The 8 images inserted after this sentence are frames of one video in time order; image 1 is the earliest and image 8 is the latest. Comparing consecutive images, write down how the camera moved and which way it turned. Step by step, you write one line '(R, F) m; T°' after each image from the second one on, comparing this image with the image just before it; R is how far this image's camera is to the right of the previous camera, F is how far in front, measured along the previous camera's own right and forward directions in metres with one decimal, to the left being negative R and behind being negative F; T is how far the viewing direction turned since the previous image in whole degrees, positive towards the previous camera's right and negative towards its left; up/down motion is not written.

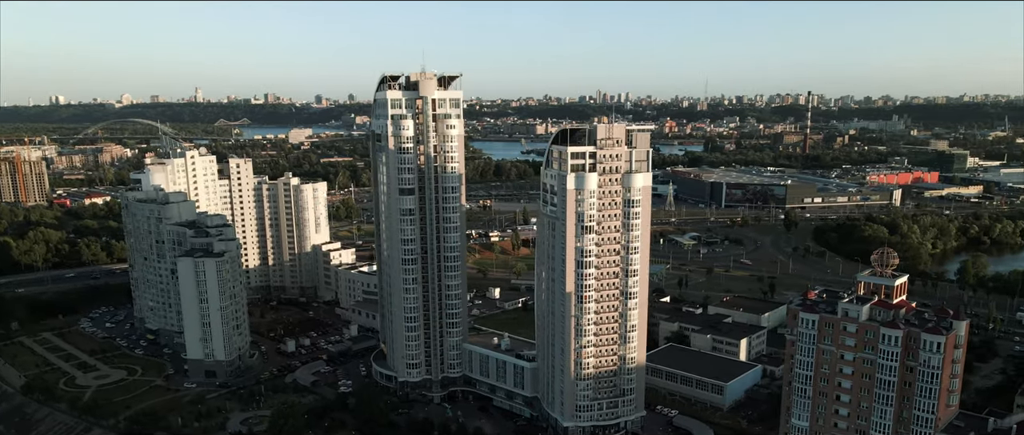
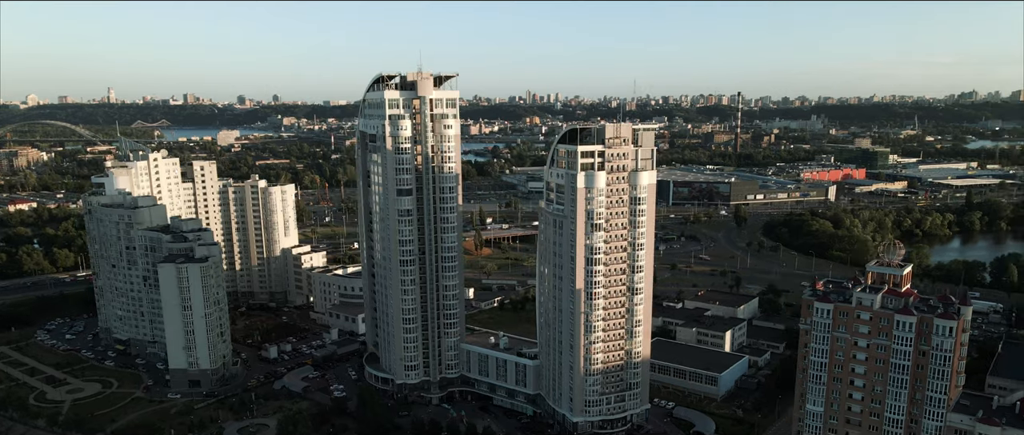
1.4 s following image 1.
(-4.8, 0.0) m; +5°
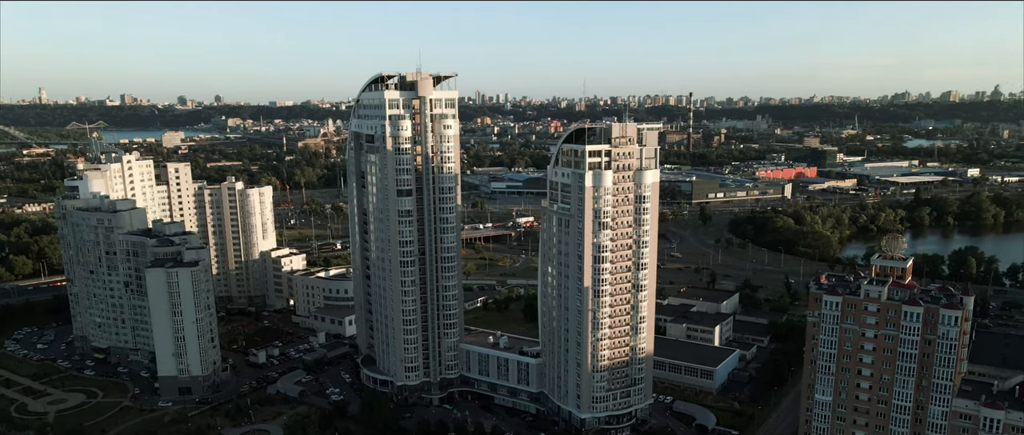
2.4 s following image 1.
(-3.6, -0.1) m; +4°
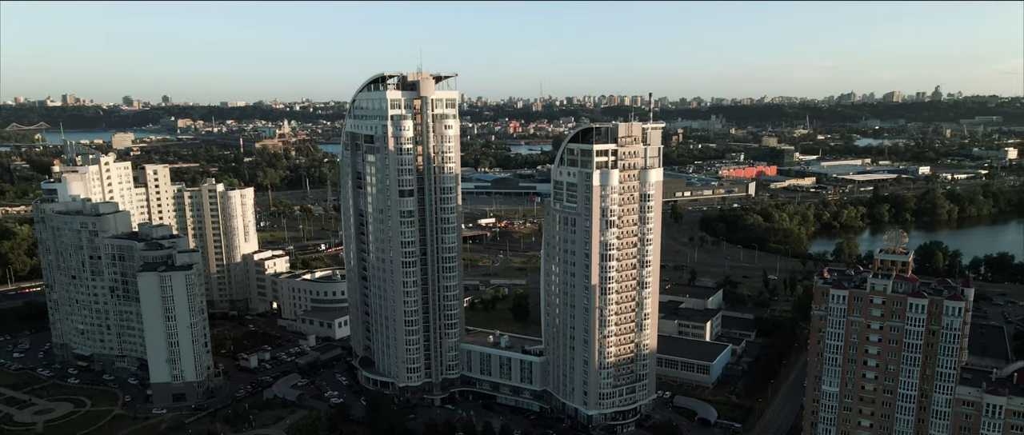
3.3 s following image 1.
(-3.2, -0.1) m; +3°
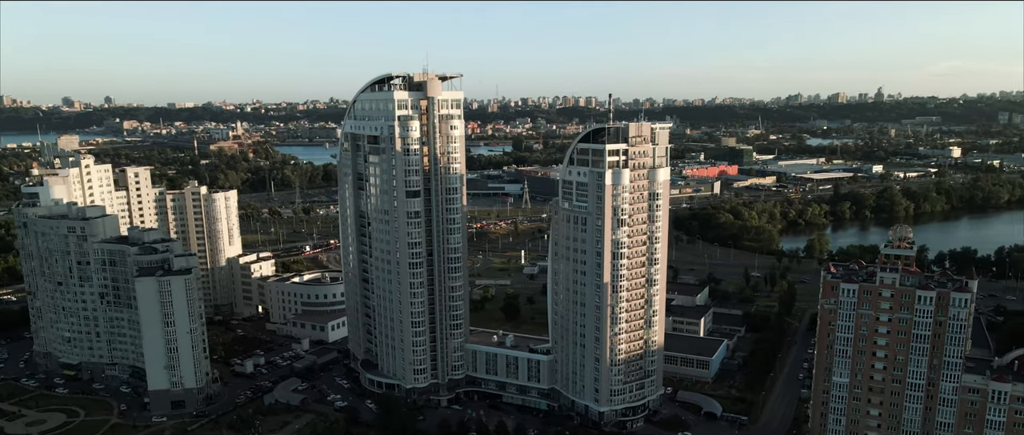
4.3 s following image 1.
(-3.6, -0.2) m; +3°
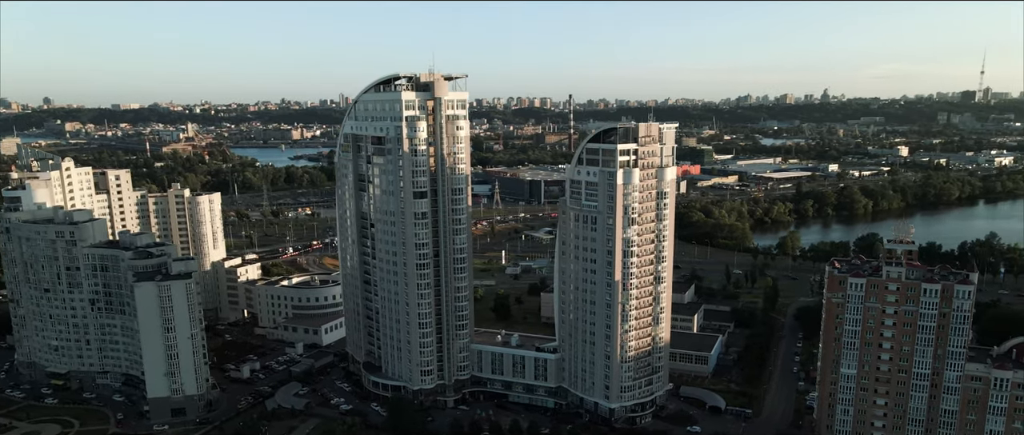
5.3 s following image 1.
(-3.6, -0.2) m; +3°
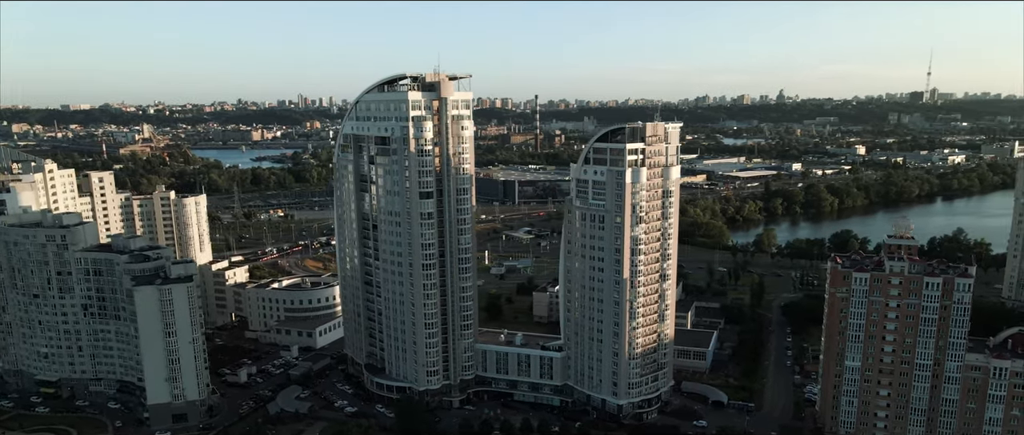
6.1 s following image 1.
(-3.1, -0.2) m; +3°
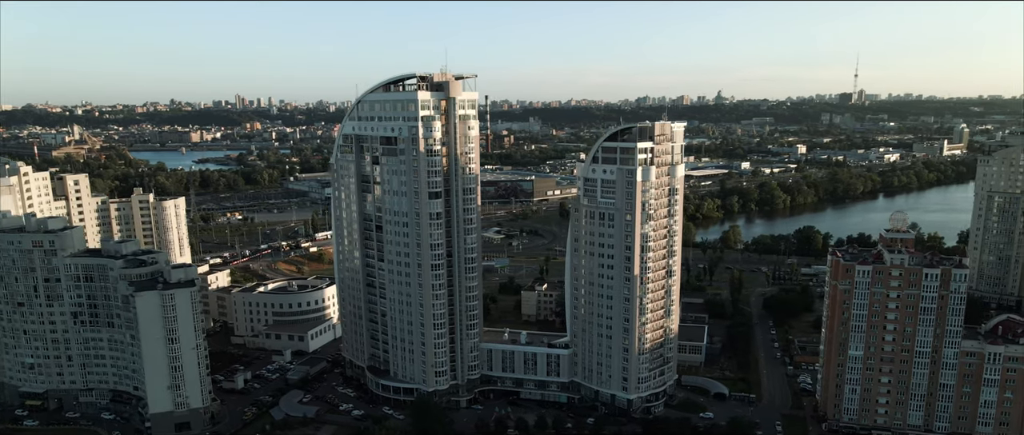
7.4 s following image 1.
(-4.5, -0.3) m; +4°
